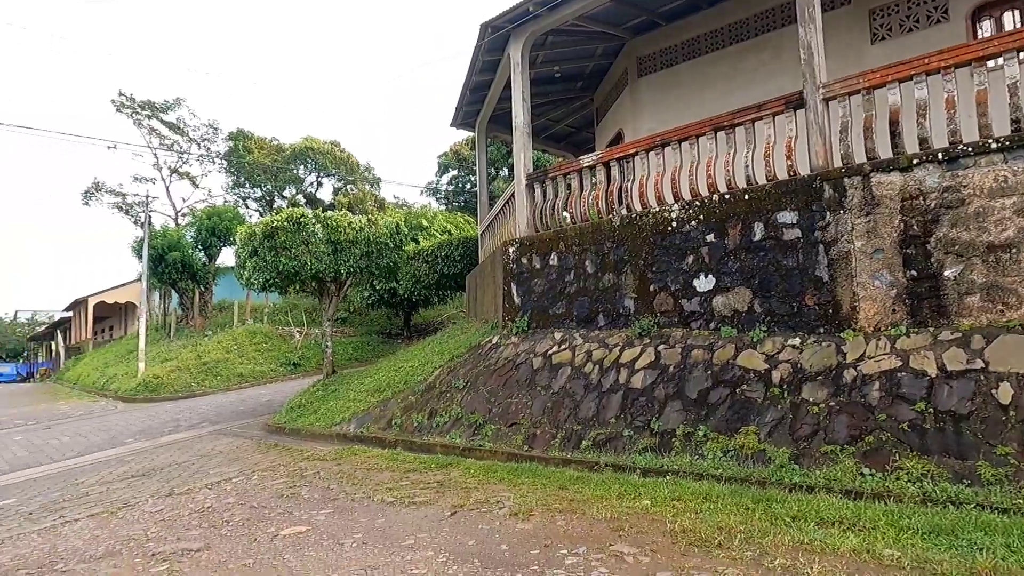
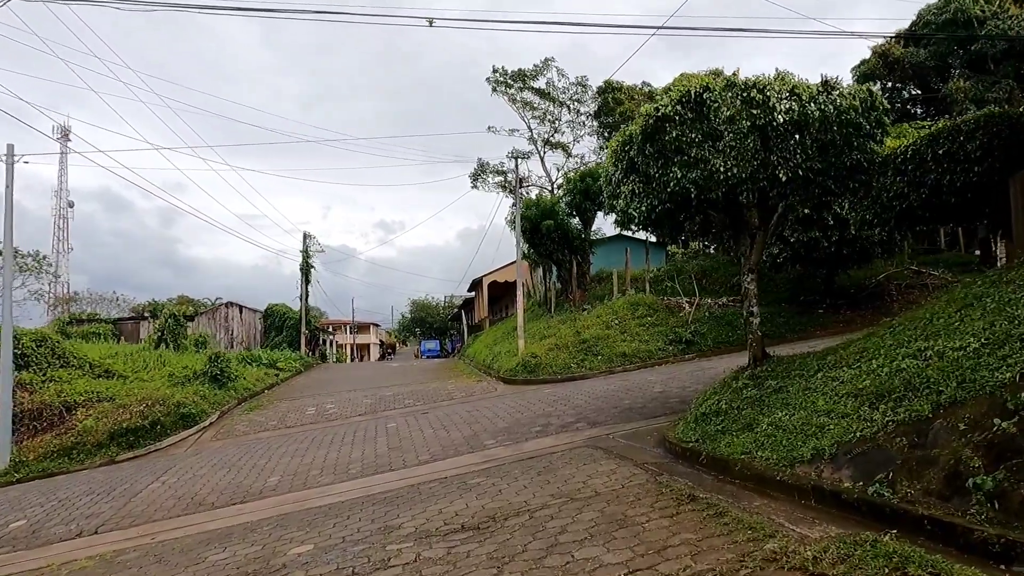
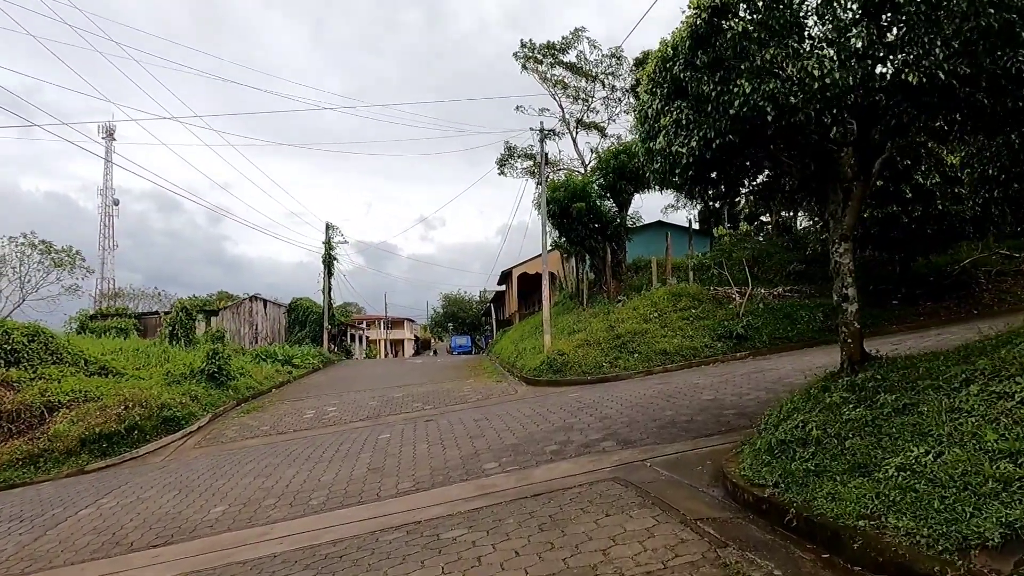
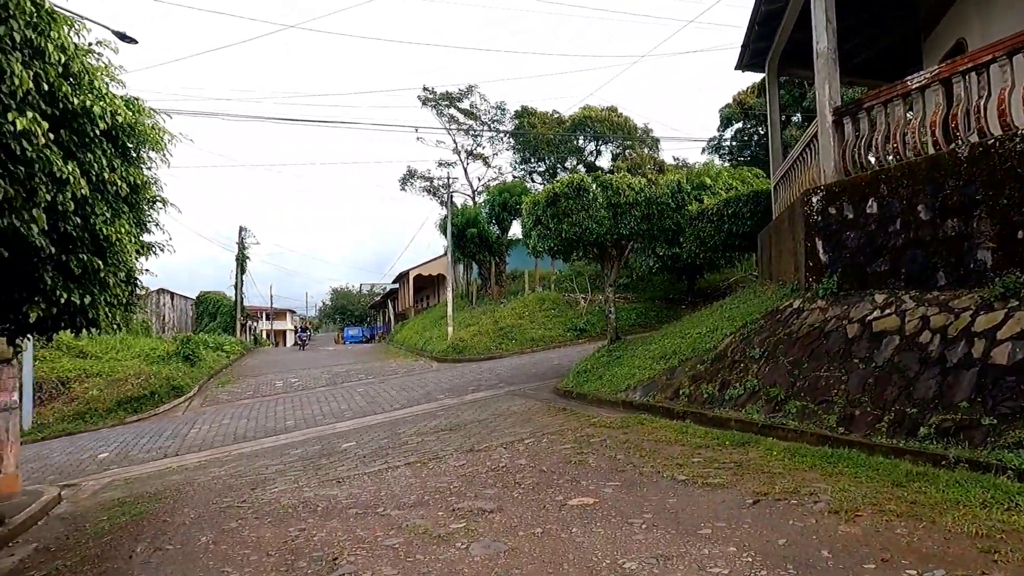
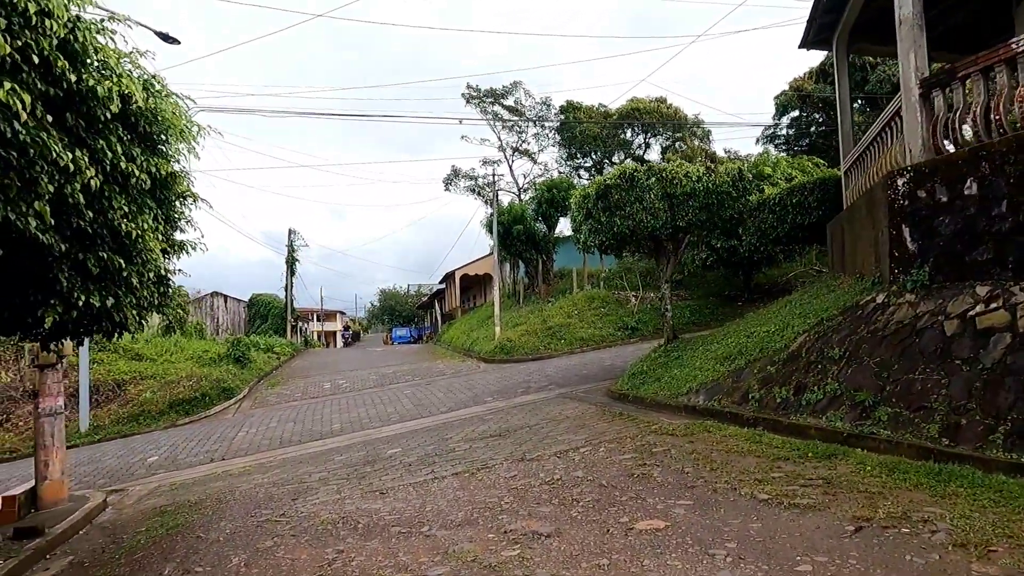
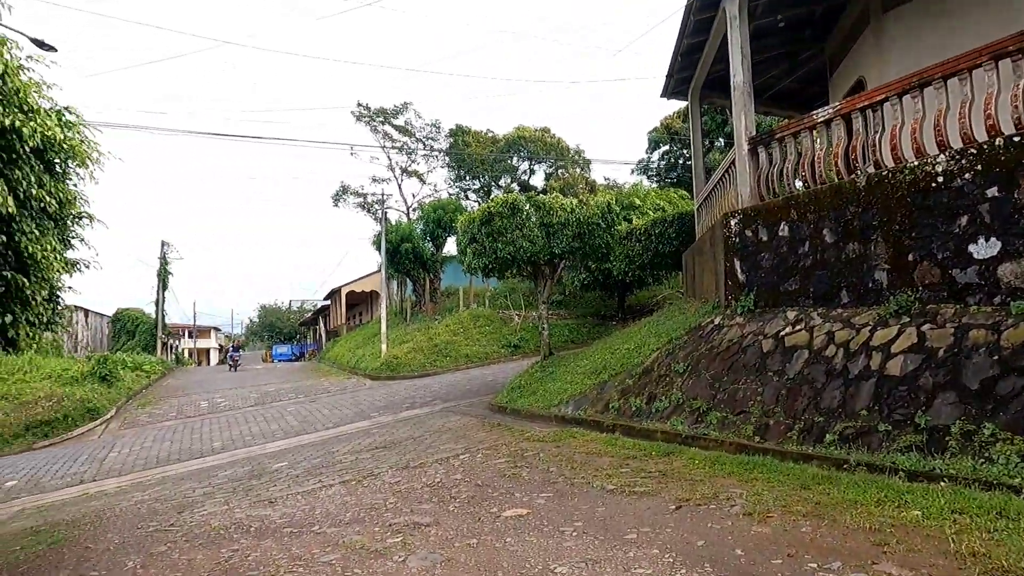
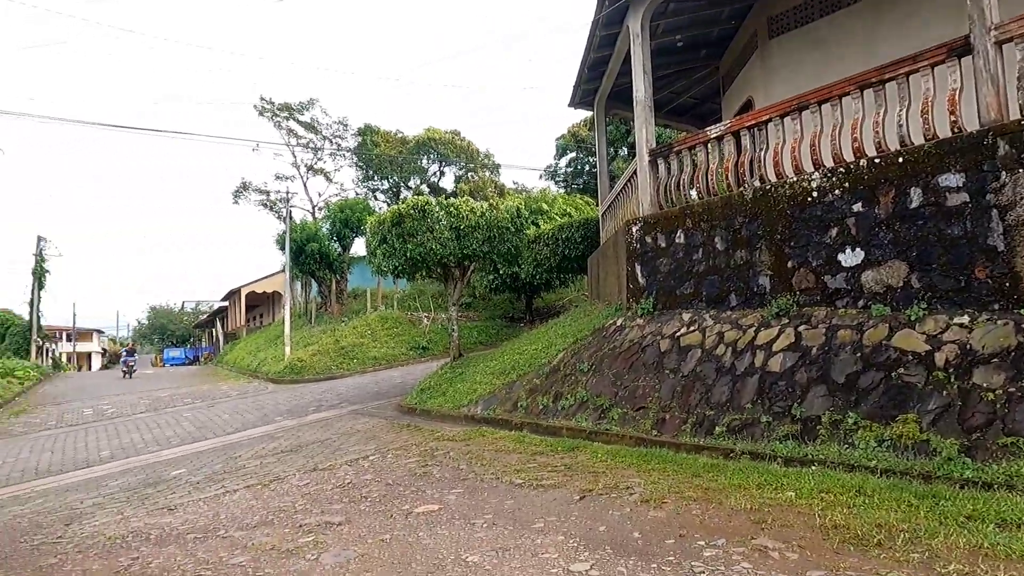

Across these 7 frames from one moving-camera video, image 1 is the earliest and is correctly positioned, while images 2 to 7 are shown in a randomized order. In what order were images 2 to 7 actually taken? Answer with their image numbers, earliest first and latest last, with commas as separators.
7, 6, 4, 5, 2, 3
